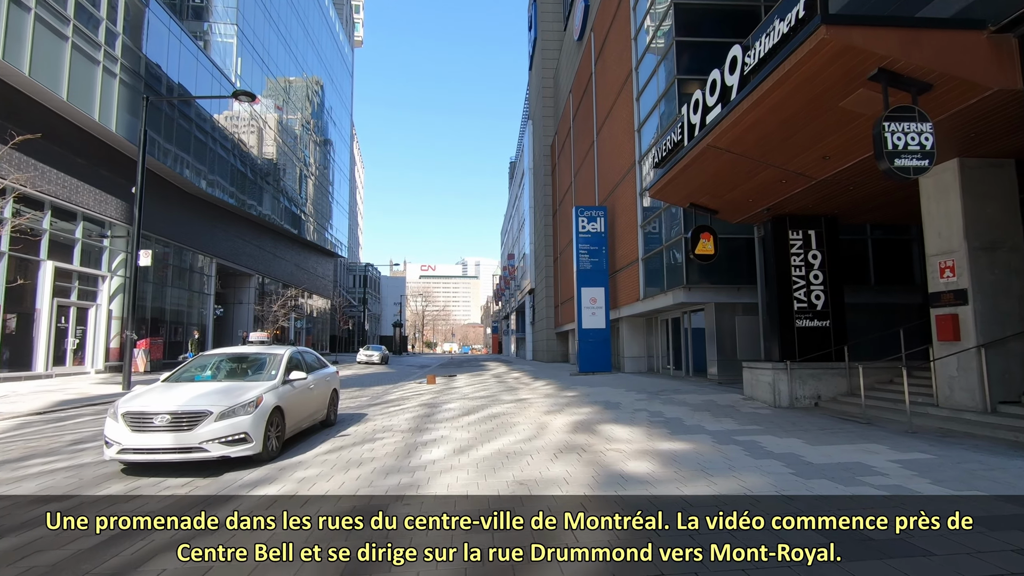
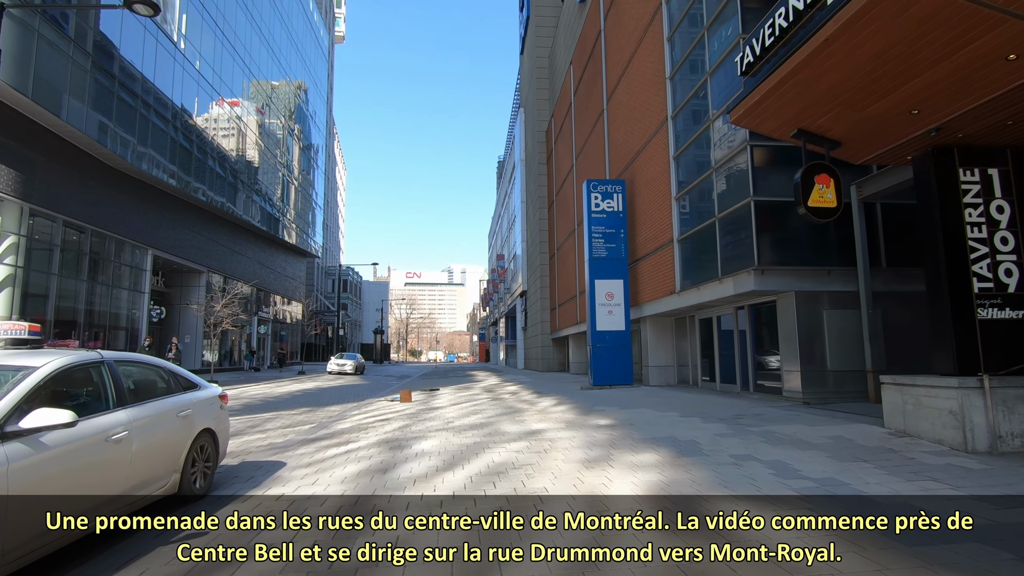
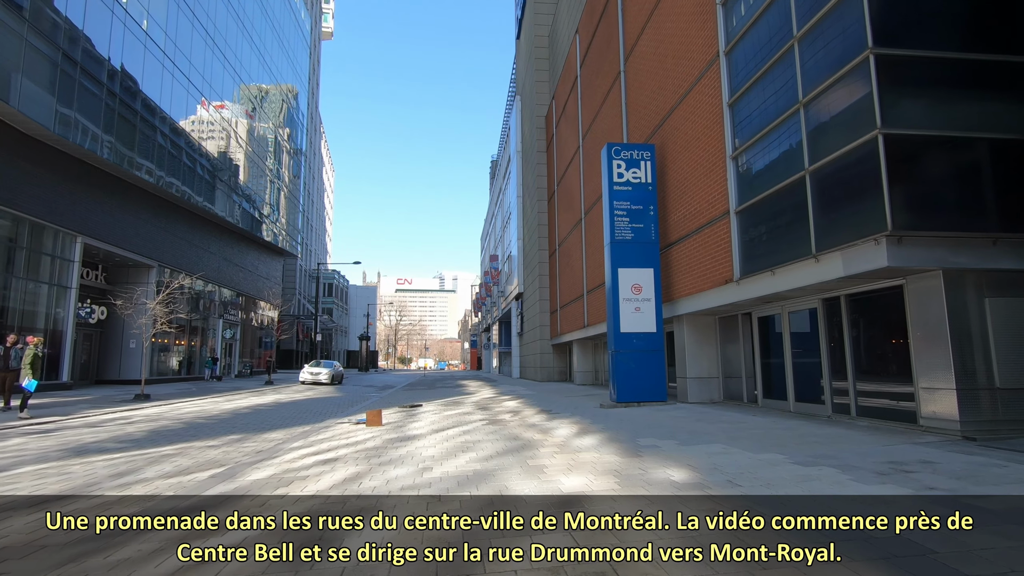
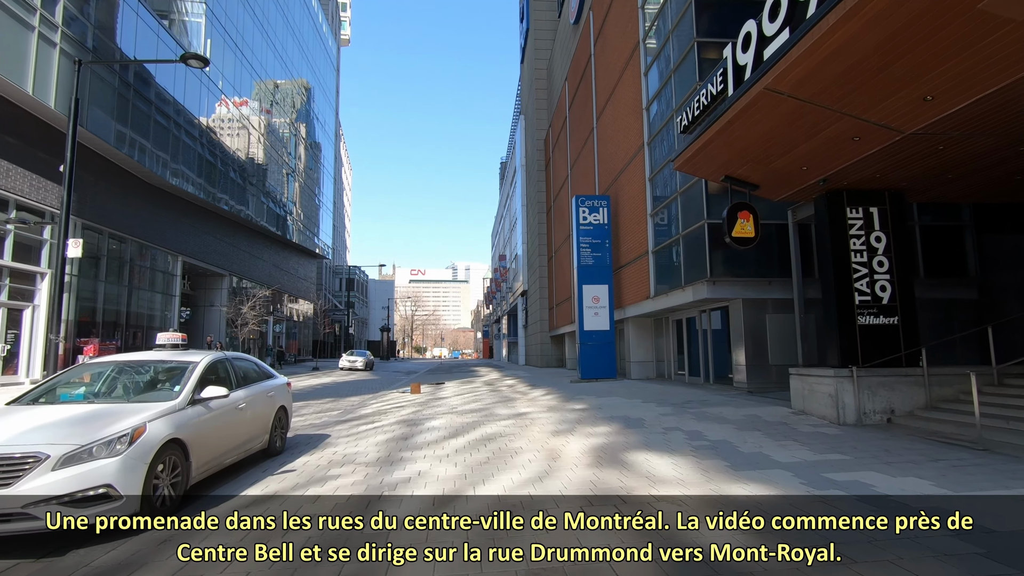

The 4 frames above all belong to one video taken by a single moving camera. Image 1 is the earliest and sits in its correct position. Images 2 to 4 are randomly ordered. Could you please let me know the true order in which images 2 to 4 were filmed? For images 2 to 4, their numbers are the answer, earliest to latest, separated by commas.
4, 2, 3
